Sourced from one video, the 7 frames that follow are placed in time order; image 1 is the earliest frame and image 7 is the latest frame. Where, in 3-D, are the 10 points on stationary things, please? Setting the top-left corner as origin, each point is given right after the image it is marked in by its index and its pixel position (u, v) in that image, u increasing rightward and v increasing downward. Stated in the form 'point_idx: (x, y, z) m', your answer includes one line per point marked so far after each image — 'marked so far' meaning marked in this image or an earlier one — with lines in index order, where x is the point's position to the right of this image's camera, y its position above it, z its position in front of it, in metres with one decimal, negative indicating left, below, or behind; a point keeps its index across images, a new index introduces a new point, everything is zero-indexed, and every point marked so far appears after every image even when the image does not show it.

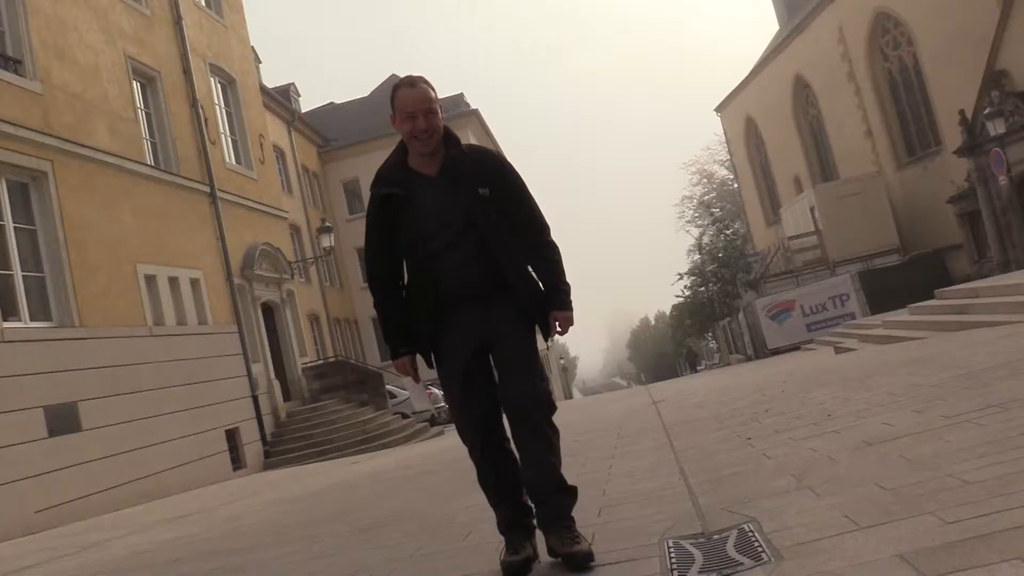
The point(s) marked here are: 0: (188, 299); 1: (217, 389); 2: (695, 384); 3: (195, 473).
0: (-6.0, -0.2, +16.3) m
1: (-5.5, -1.9, +16.4) m
2: (+3.6, -1.9, +17.2) m
3: (-5.4, -3.2, +14.9) m
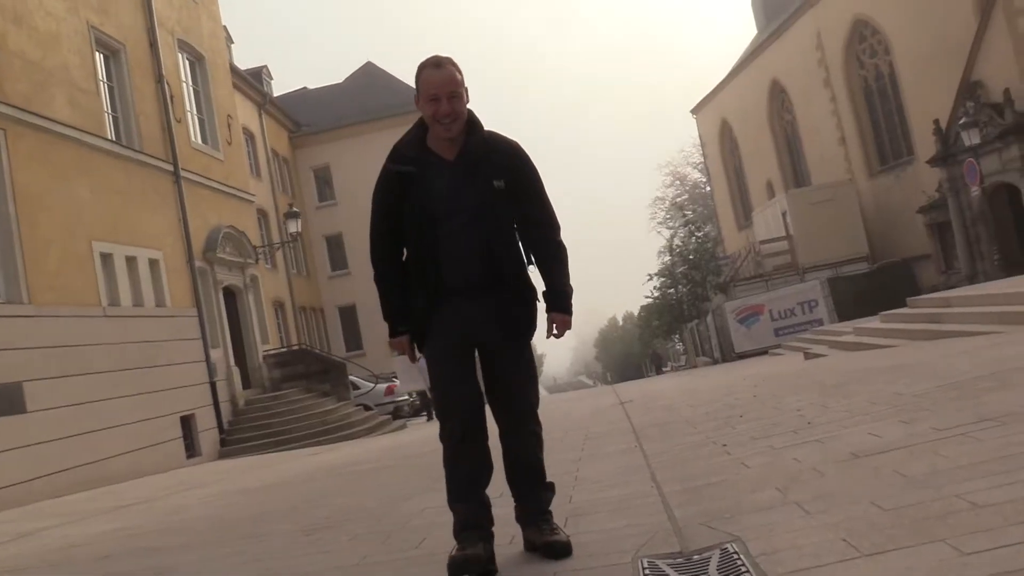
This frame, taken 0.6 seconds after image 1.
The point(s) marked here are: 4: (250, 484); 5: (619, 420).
0: (-6.6, +0.1, +15.7) m
1: (-6.2, -1.6, +15.9) m
2: (+2.9, -1.9, +17.0) m
3: (-6.0, -2.9, +14.4) m
4: (-2.7, -2.0, +8.8) m
5: (+1.1, -1.4, +8.9) m
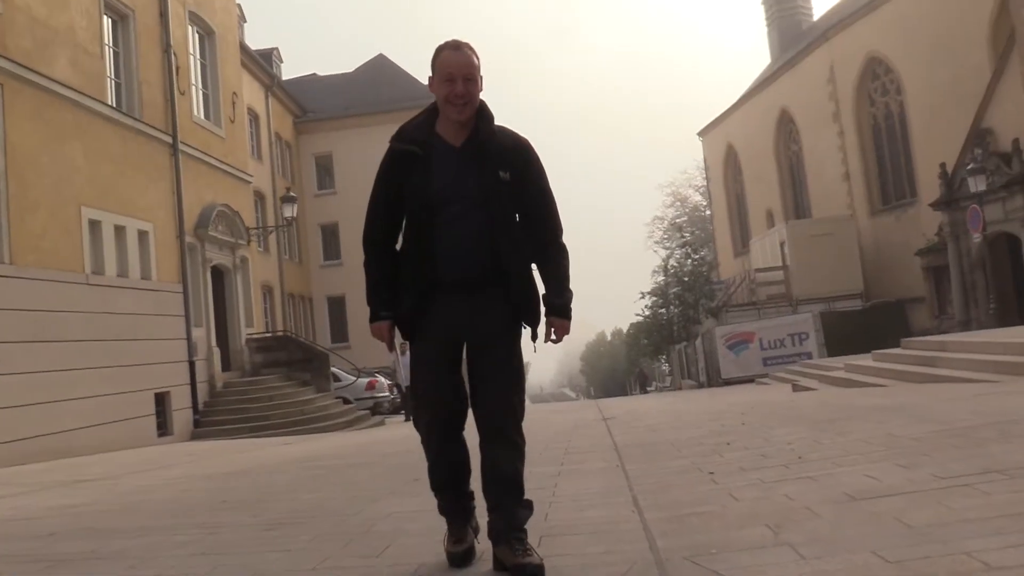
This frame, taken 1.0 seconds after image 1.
0: (-6.7, +0.6, +15.4) m
1: (-6.4, -1.1, +15.6) m
2: (+2.6, -2.2, +16.8) m
3: (-6.4, -2.4, +14.1) m
4: (-2.9, -1.8, +8.6) m
5: (+0.9, -1.5, +8.7) m
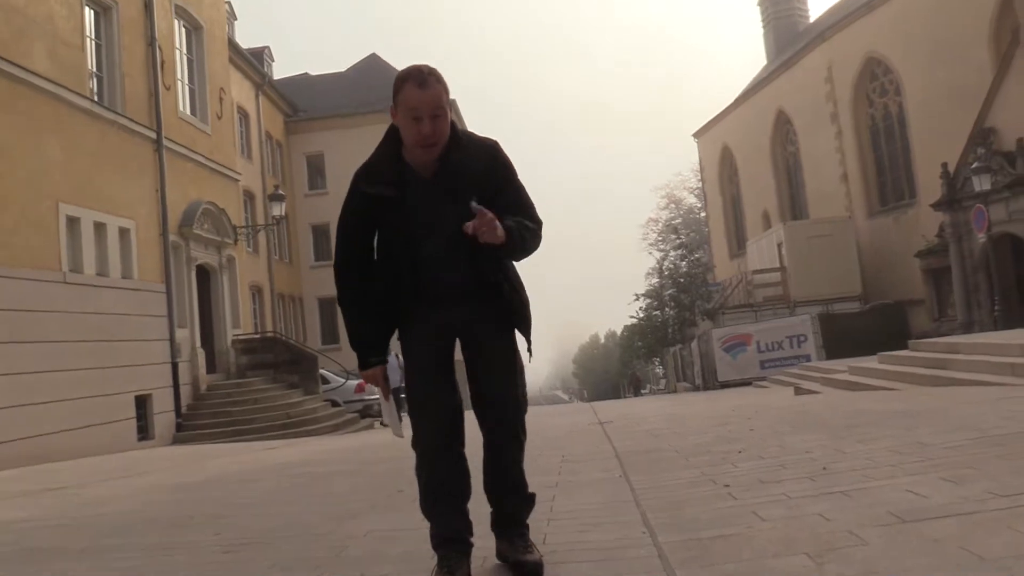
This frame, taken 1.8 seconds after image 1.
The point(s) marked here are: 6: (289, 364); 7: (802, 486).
0: (-6.8, +0.7, +14.9) m
1: (-6.5, -1.1, +15.0) m
2: (+2.5, -2.2, +16.3) m
3: (-6.5, -2.4, +13.6) m
4: (-3.0, -1.7, +8.0) m
5: (+0.8, -1.5, +8.2) m
6: (-4.9, -1.7, +19.3) m
7: (+1.3, -0.9, +4.0) m
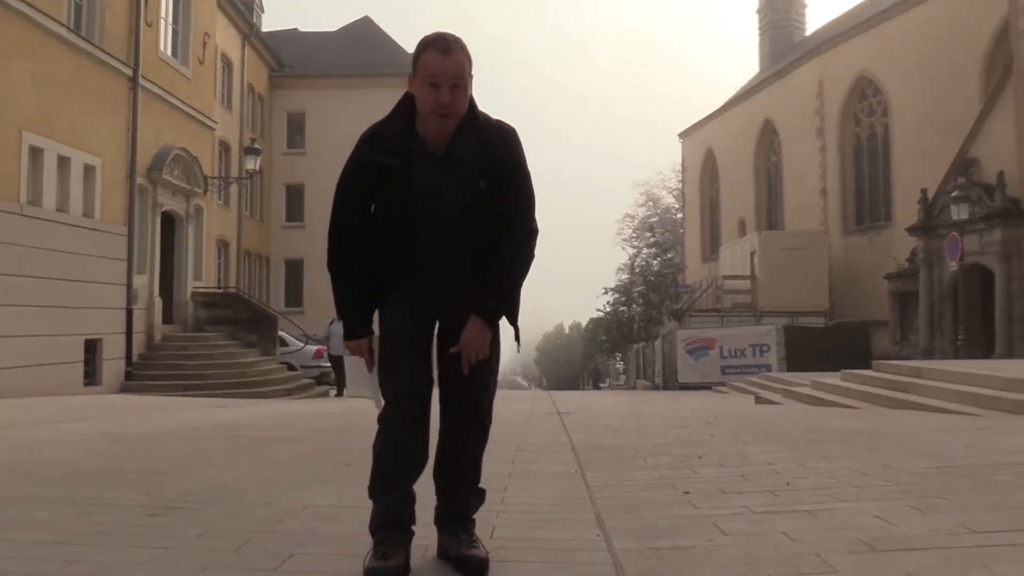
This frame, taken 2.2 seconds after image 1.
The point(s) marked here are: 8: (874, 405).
0: (-7.2, +1.7, +14.4) m
1: (-7.1, -0.1, +14.6) m
2: (+1.7, -2.1, +16.2) m
3: (-7.1, -1.4, +13.1) m
4: (-3.4, -1.2, +7.7) m
5: (+0.4, -1.3, +8.0) m
6: (-5.7, -0.8, +18.9) m
7: (+1.1, -0.9, +3.9) m
8: (+4.6, -1.5, +11.2) m
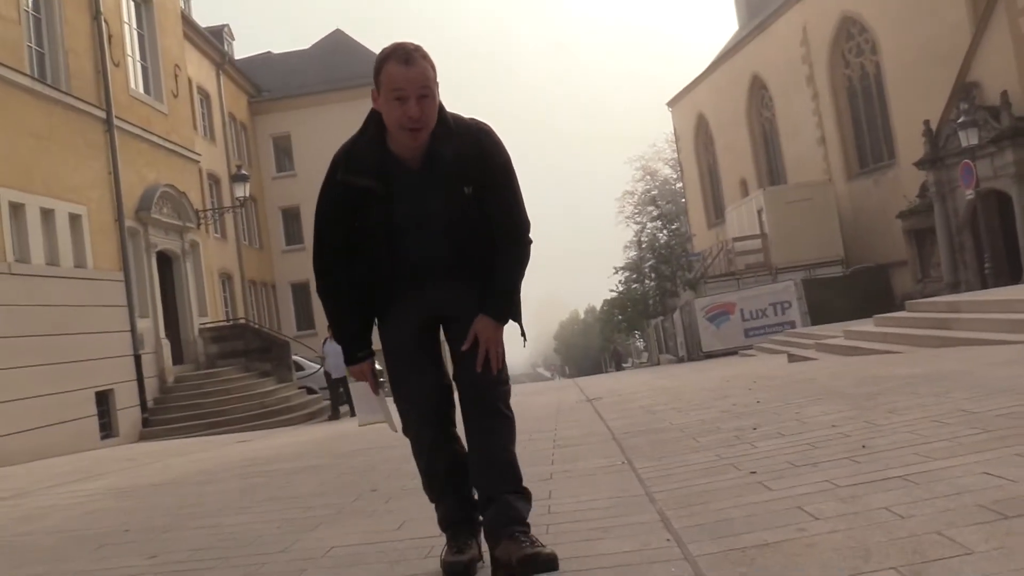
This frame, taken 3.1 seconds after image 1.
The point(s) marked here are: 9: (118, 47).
0: (-7.2, +0.8, +14.0) m
1: (-6.8, -0.9, +14.2) m
2: (+2.1, -1.7, +15.7) m
3: (-6.7, -2.2, +12.7) m
4: (-3.1, -1.6, +7.3) m
5: (+0.7, -1.2, +7.5) m
6: (-5.3, -1.4, +18.5) m
7: (+1.3, -0.7, +3.4) m
8: (+4.9, -0.7, +10.7) m
9: (-7.5, +4.6, +16.6) m
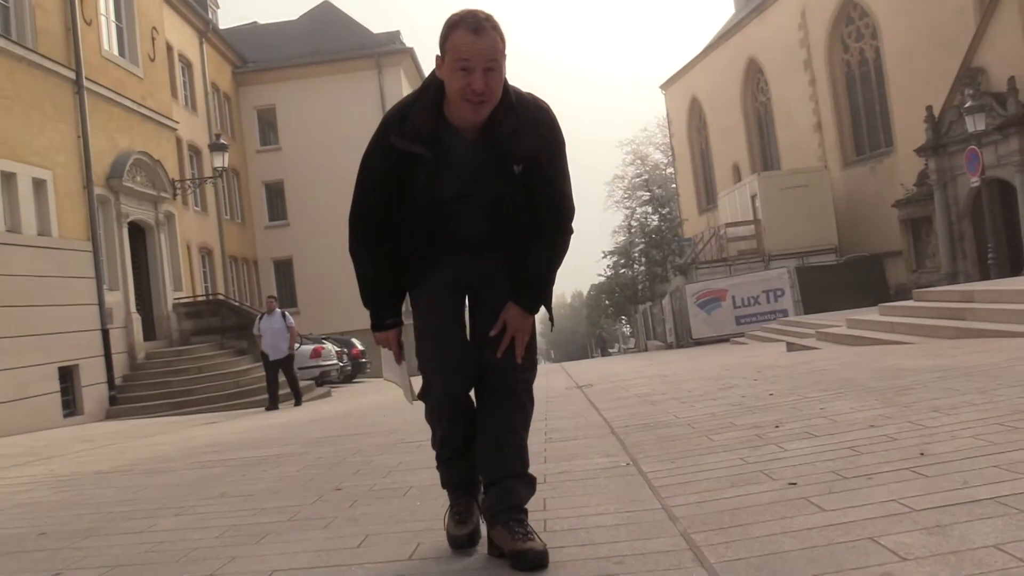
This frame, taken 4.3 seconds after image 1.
0: (-7.3, +1.3, +13.2) m
1: (-7.0, -0.4, +13.4) m
2: (+1.9, -1.4, +15.1) m
3: (-6.9, -1.8, +12.0) m
4: (-3.2, -1.4, +6.6) m
5: (+0.6, -1.0, +6.9) m
6: (-5.6, -0.8, +17.8) m
7: (+1.3, -0.6, +2.8) m
8: (+4.8, -0.6, +10.1) m
9: (-7.6, +5.1, +15.8) m
